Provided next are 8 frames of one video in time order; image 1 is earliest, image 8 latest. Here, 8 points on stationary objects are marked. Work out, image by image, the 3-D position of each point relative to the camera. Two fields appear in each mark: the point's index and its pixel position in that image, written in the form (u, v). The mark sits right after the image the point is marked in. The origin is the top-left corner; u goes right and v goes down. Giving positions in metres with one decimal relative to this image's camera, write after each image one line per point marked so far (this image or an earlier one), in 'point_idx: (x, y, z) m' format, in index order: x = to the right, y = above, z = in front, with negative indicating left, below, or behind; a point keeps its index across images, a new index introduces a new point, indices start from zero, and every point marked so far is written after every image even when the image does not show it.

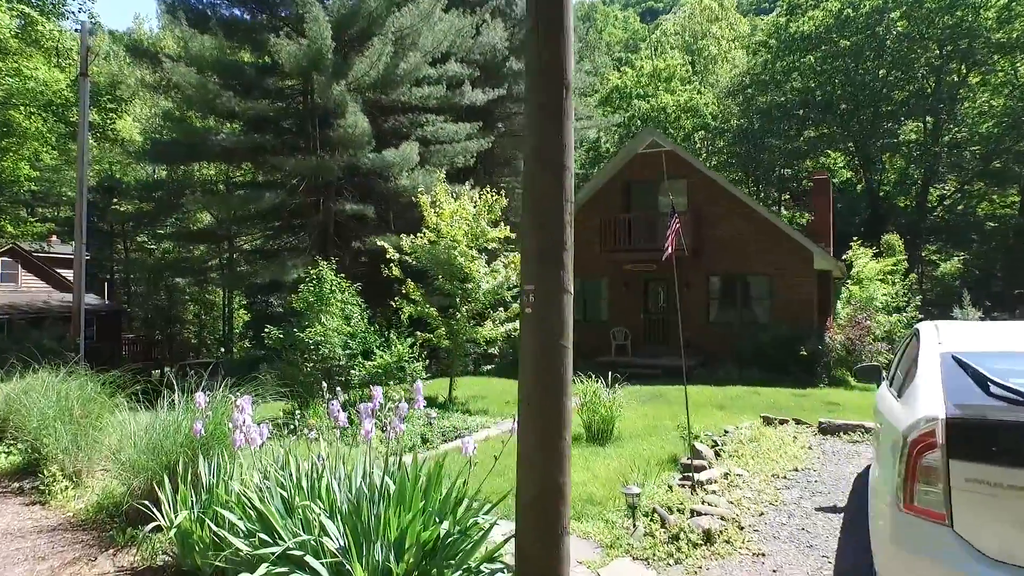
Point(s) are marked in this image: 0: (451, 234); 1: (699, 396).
0: (-1.1, +1.0, +12.3) m
1: (+3.9, -2.2, +13.9) m
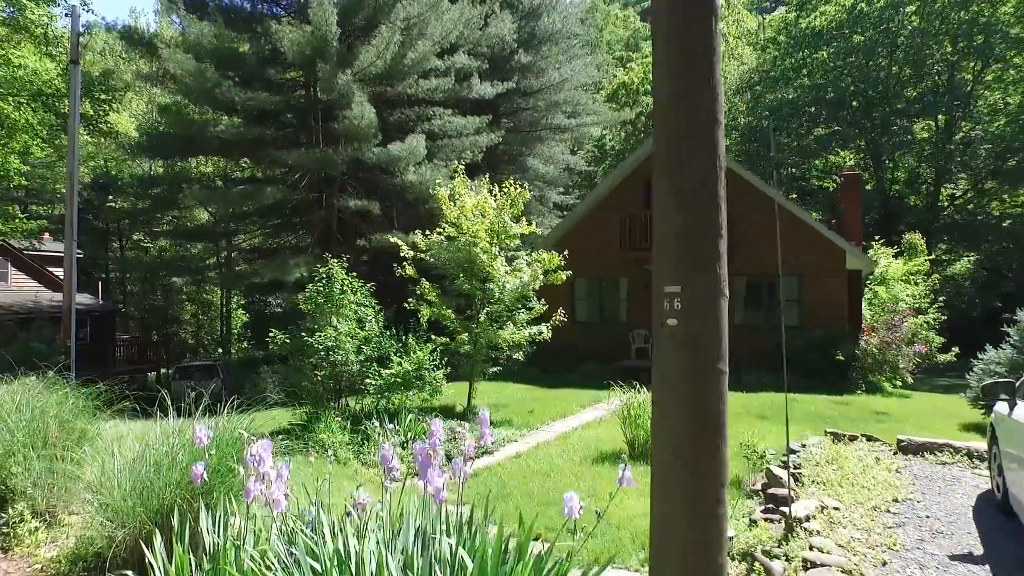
0: (-0.6, +1.0, +11.3) m
1: (+4.3, -2.2, +13.0) m
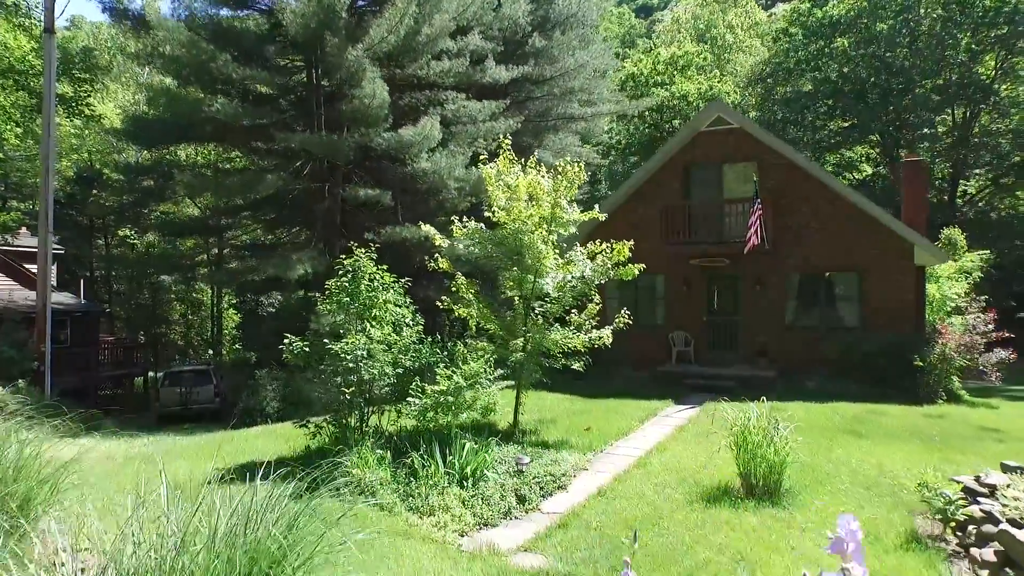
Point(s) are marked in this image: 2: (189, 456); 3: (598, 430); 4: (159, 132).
0: (+0.2, +1.0, +9.6) m
1: (+5.1, -2.2, +11.3) m
2: (-4.4, -2.3, +9.2) m
3: (+1.3, -2.2, +10.3) m
4: (-10.1, +4.4, +19.0) m
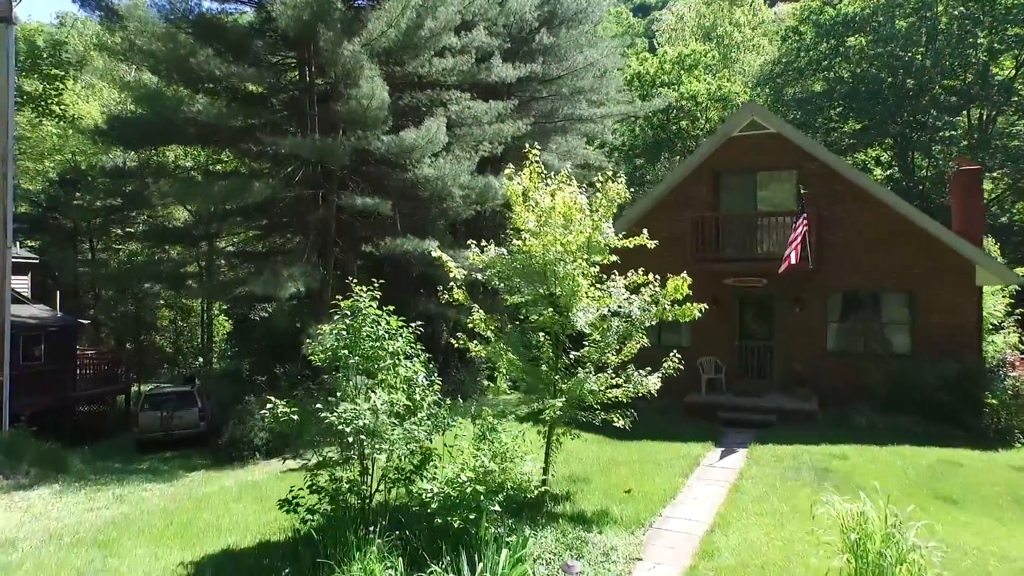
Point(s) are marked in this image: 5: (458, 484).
0: (+0.5, +0.6, +8.0) m
1: (+5.4, -2.7, +9.7) m
2: (-4.1, -2.8, +7.6) m
3: (+1.7, -2.7, +8.7) m
4: (-9.8, +4.0, +17.4) m
5: (-0.5, -1.7, +5.9) m
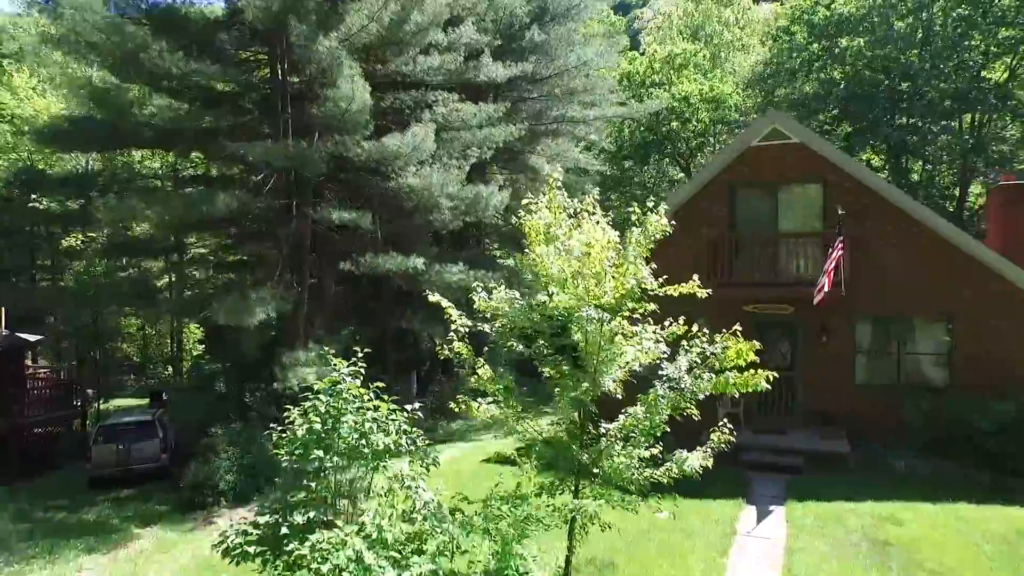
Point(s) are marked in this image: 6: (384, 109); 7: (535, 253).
0: (+0.7, 0.0, +6.4) m
1: (+5.5, -3.2, +8.3) m
2: (-3.9, -3.4, +5.9) m
3: (+1.8, -3.2, +7.2) m
4: (-9.9, +3.4, +15.5) m
5: (-0.3, -2.3, +4.3) m
6: (-3.5, +5.0, +18.5) m
7: (+0.2, +0.3, +6.7) m
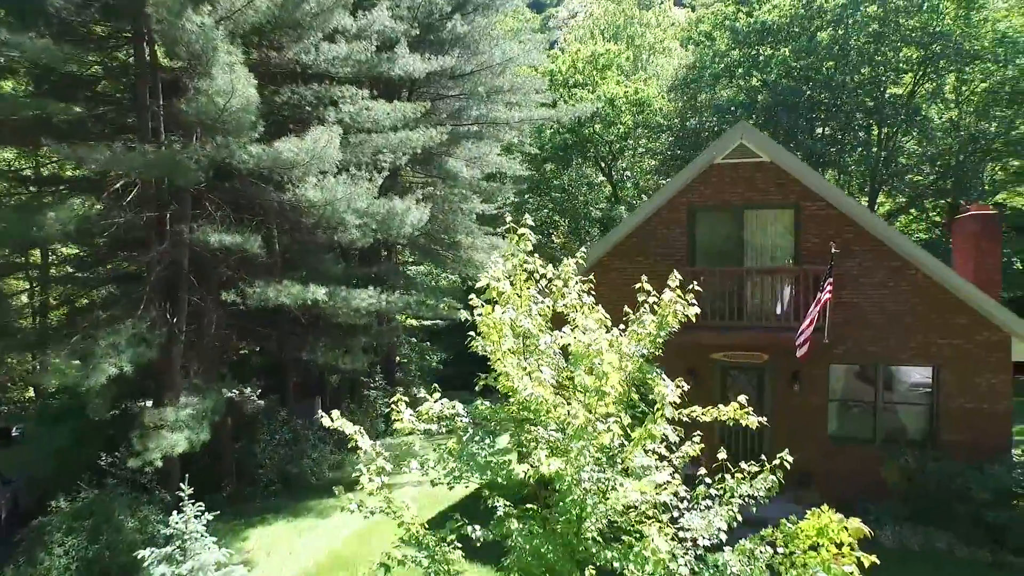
0: (+0.4, -0.8, +4.0) m
1: (+4.9, -4.0, +6.6) m
2: (-4.1, -4.2, +2.9) m
3: (+1.4, -4.0, +5.0) m
4: (-11.3, +2.7, +11.6) m
5: (-0.3, -3.1, +1.9) m
6: (-5.4, +4.2, +15.4) m
7: (-0.1, -0.5, +4.2) m
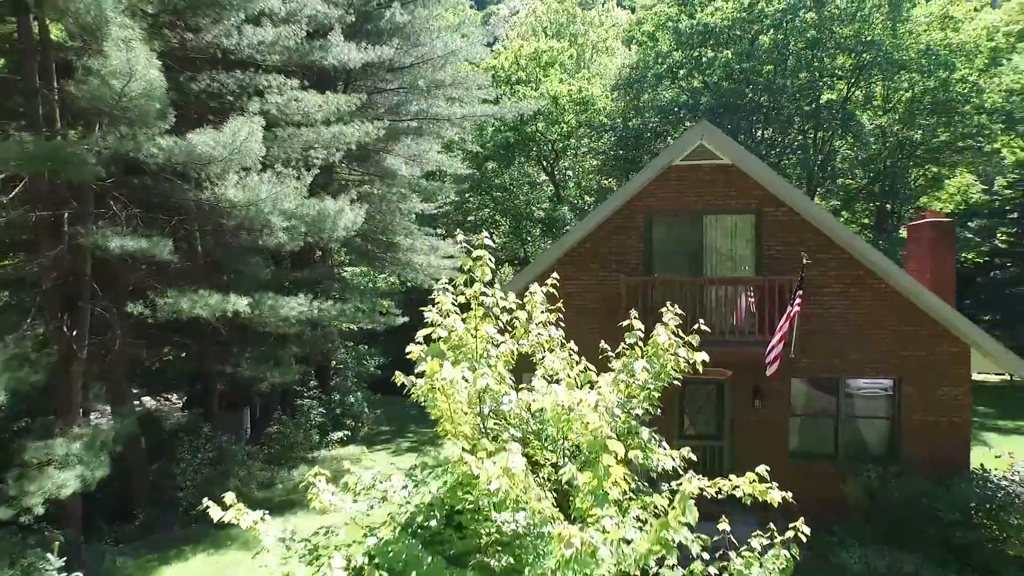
0: (+0.2, -1.0, +3.1) m
1: (+4.5, -4.2, +6.0) m
2: (-4.2, -4.4, +1.5) m
3: (+1.1, -4.2, +4.1) m
4: (-12.1, +2.5, +9.6) m
5: (-0.3, -3.3, +0.8) m
6: (-6.6, +4.1, +13.9) m
7: (-0.3, -0.7, +3.2) m
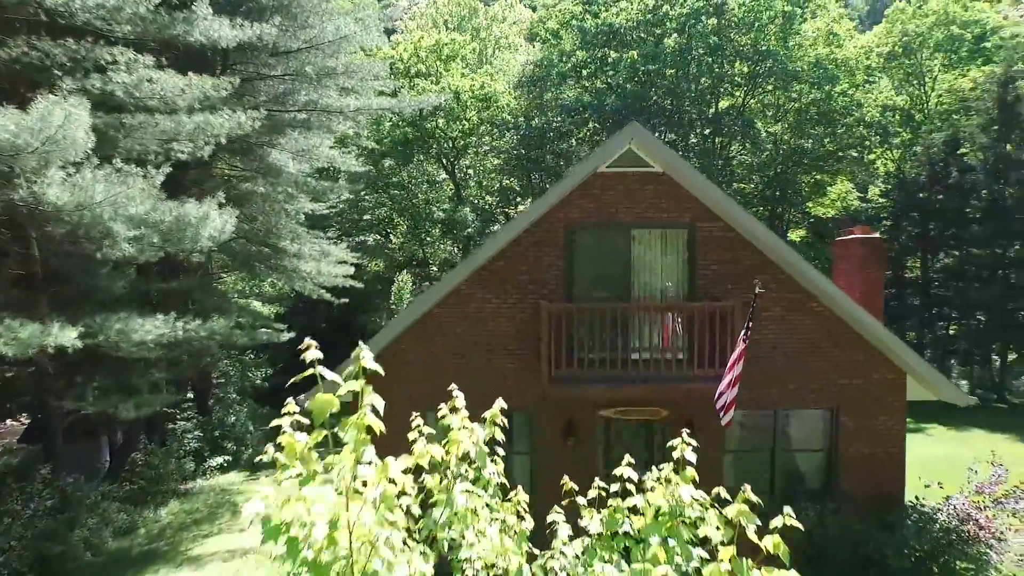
0: (+0.1, -1.4, +1.4) m
1: (+3.9, -4.6, +5.0) m
2: (-4.0, -4.8, -0.7) m
3: (+0.8, -4.6, +2.6) m
4: (-13.1, +2.1, +5.9) m
5: (0.0, -3.7, -0.9) m
6: (-8.3, +3.7, +11.0) m
7: (-0.5, -1.1, +1.4) m
